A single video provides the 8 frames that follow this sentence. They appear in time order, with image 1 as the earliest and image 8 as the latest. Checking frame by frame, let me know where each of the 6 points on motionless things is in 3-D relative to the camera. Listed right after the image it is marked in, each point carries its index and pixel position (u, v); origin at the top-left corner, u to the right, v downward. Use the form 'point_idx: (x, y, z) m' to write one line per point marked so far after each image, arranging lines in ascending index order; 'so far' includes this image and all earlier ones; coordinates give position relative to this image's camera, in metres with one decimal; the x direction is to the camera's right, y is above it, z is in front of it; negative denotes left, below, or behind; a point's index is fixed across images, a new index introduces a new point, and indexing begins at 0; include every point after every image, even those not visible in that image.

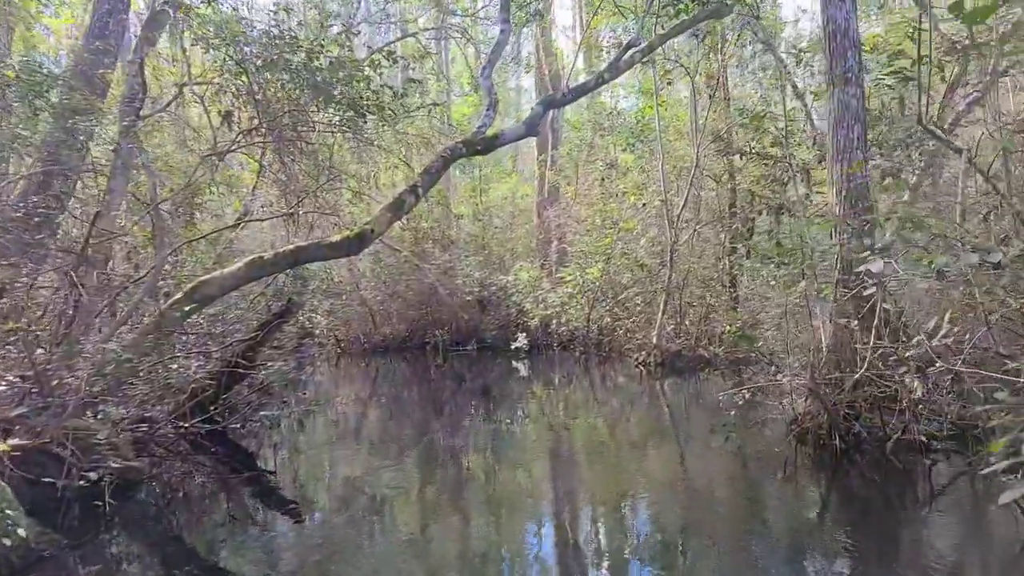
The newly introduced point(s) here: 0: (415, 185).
0: (-0.9, +1.0, +6.9) m
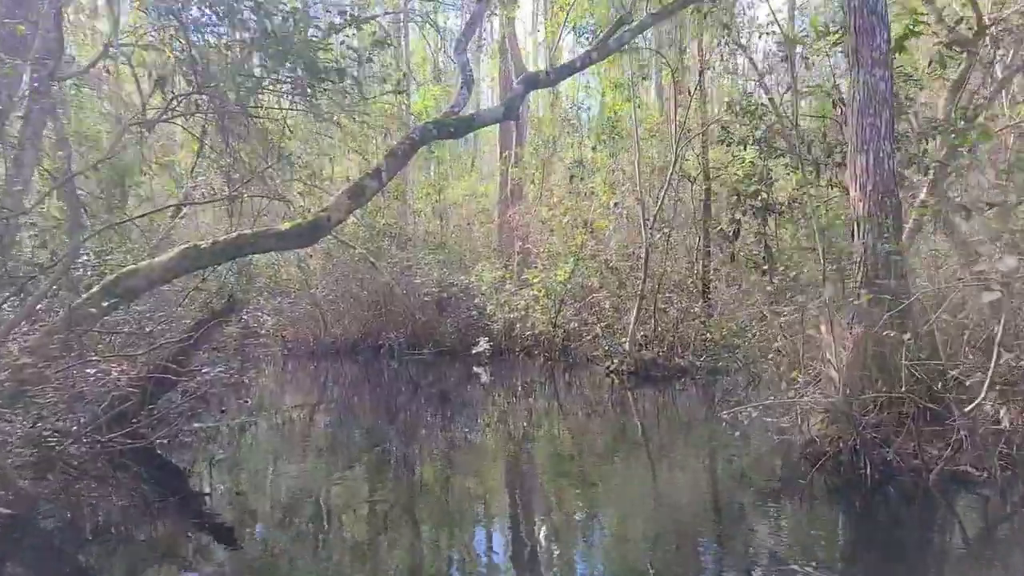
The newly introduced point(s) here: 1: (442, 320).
0: (-1.1, +1.0, +6.1) m
1: (-1.6, -0.7, +16.2) m
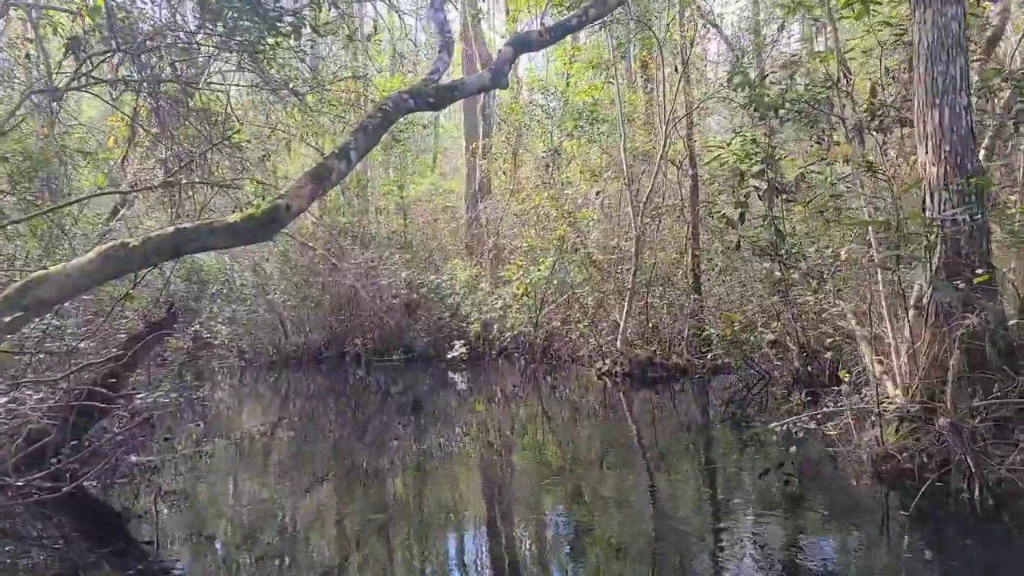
0: (-1.2, +1.0, +5.1) m
1: (-2.2, -0.8, +15.2) m
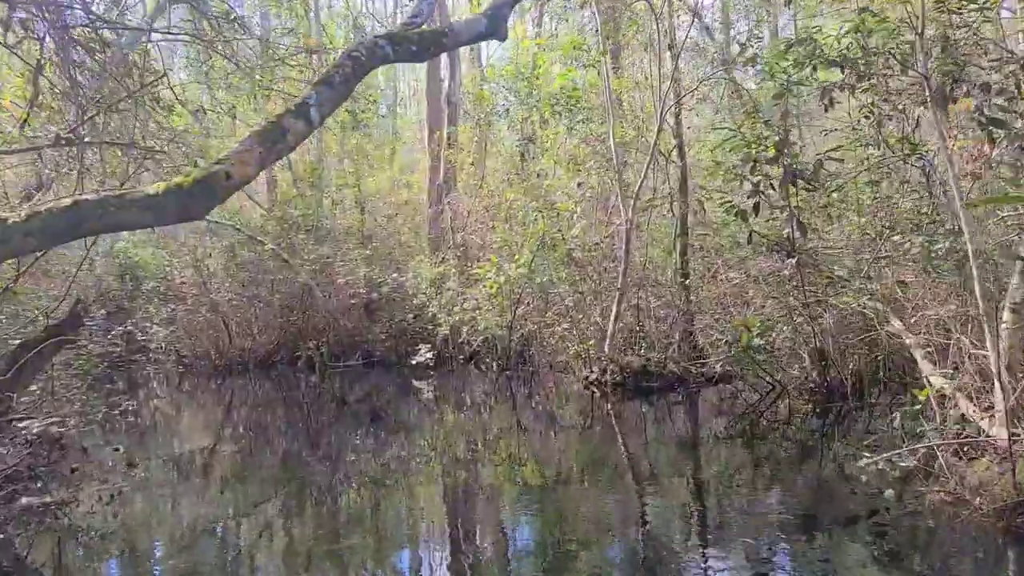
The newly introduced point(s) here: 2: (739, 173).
0: (-1.1, +1.0, +3.9) m
1: (-2.8, -0.7, +13.9) m
2: (+2.3, +1.1, +7.0) m
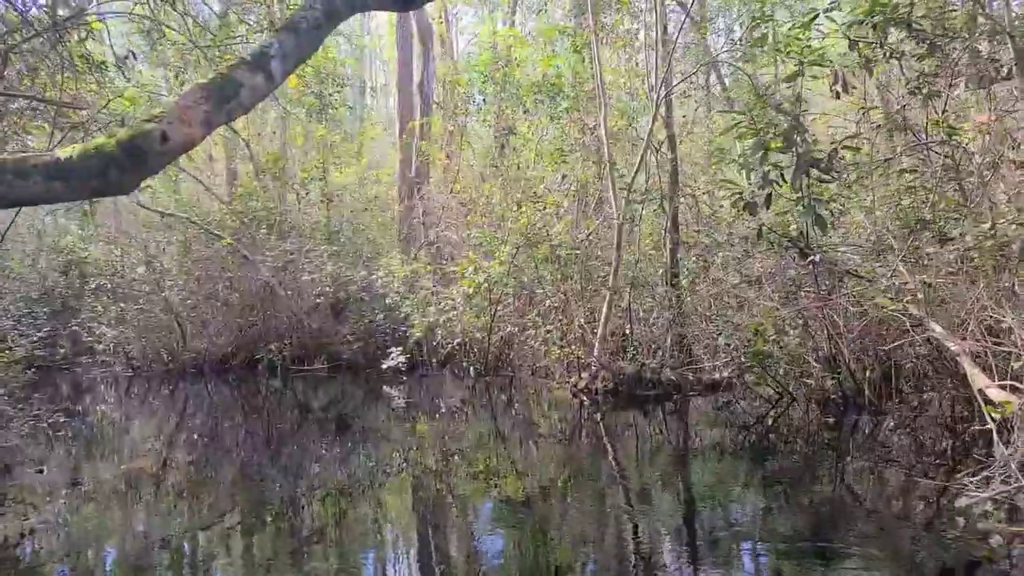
0: (-1.1, +1.1, +3.1) m
1: (-3.2, -0.7, +13.0) m
2: (+2.2, +1.1, +6.4) m
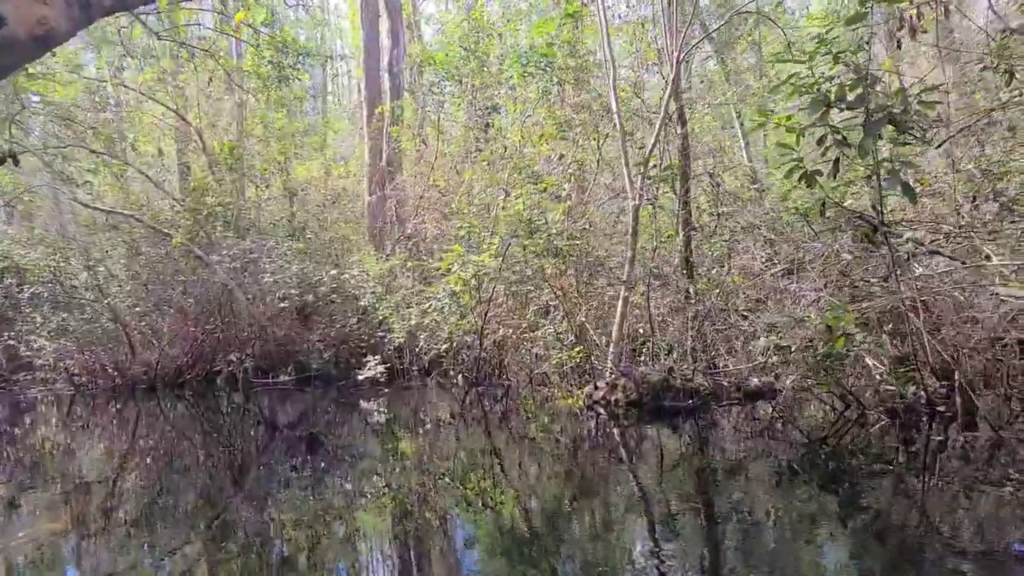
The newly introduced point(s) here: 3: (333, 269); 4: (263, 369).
0: (-0.9, +1.1, +1.9) m
1: (-3.4, -0.8, +11.7) m
2: (+2.2, +1.2, +5.3) m
3: (-2.9, +0.3, +11.7) m
4: (-4.2, -1.3, +11.9) m
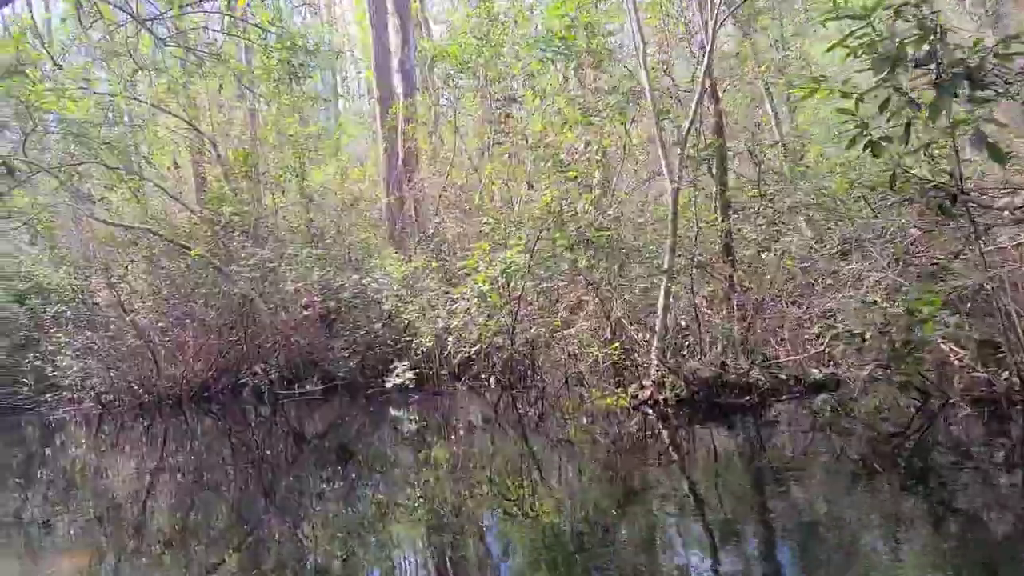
0: (-0.8, +1.0, +1.5) m
1: (-2.9, -0.9, +11.4) m
2: (+2.4, +1.4, +4.8) m
3: (-2.5, +0.2, +11.3) m
4: (-3.7, -1.5, +11.6) m
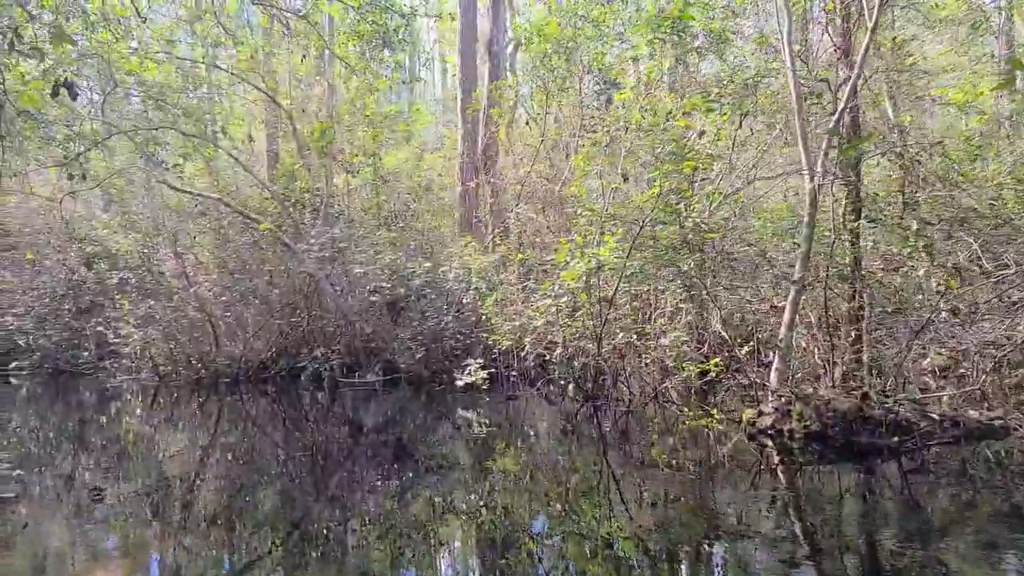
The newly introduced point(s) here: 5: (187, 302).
0: (-0.3, +1.1, +0.8) m
1: (-1.8, -0.6, +10.8) m
2: (+3.2, +1.2, +3.9) m
3: (-1.3, +0.4, +10.7) m
4: (-2.6, -1.2, +11.1) m
5: (-4.8, -0.2, +10.5) m
